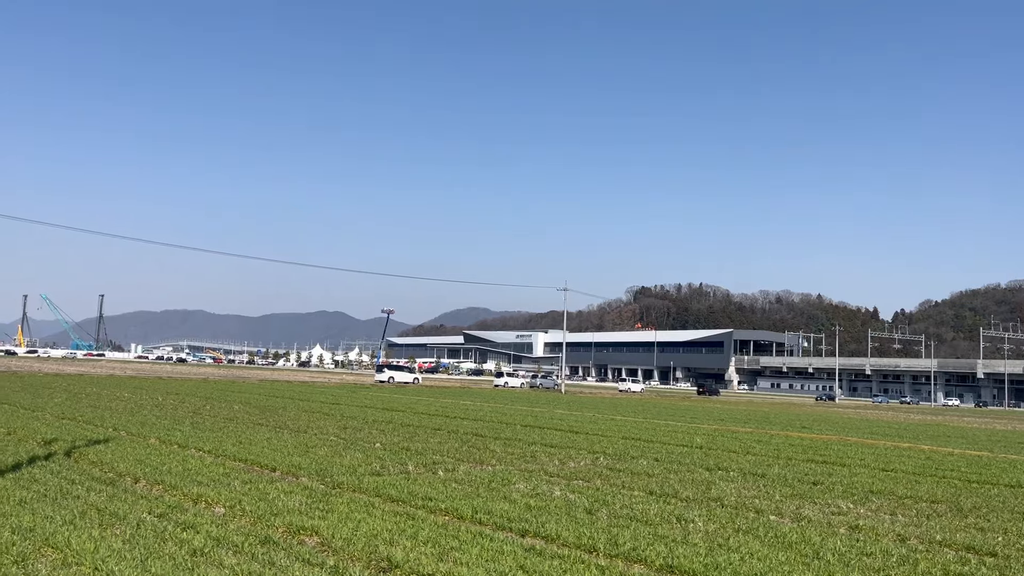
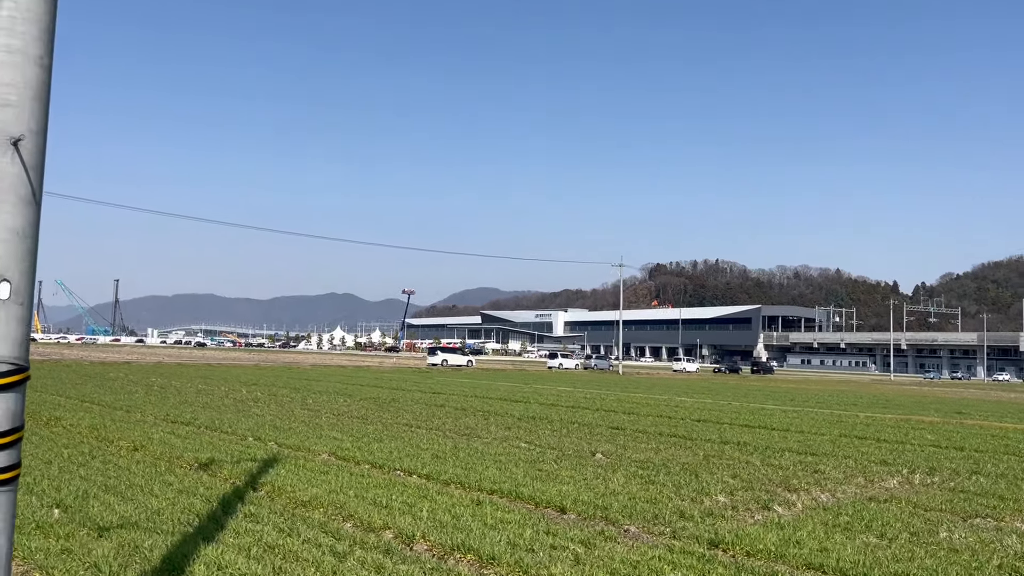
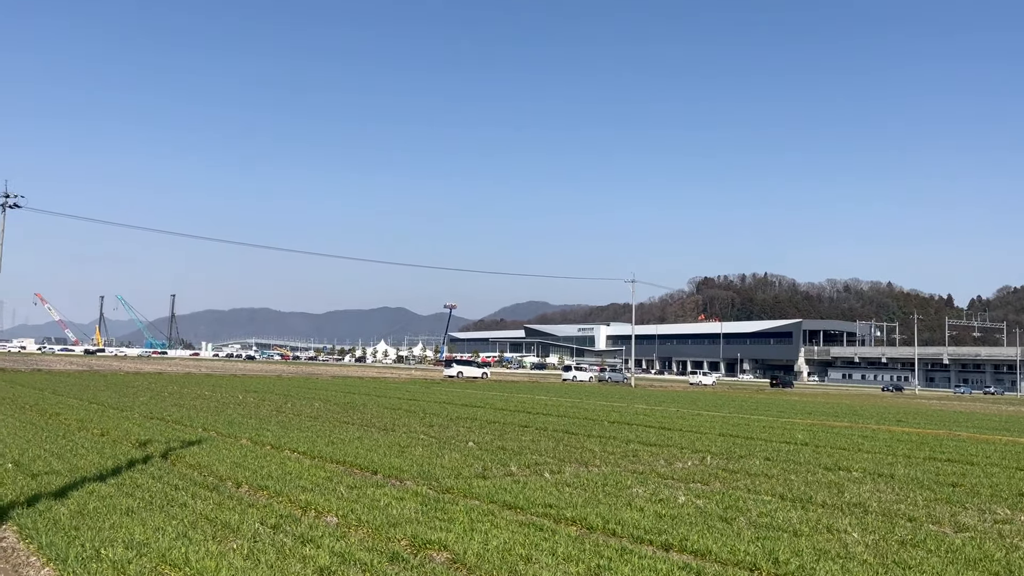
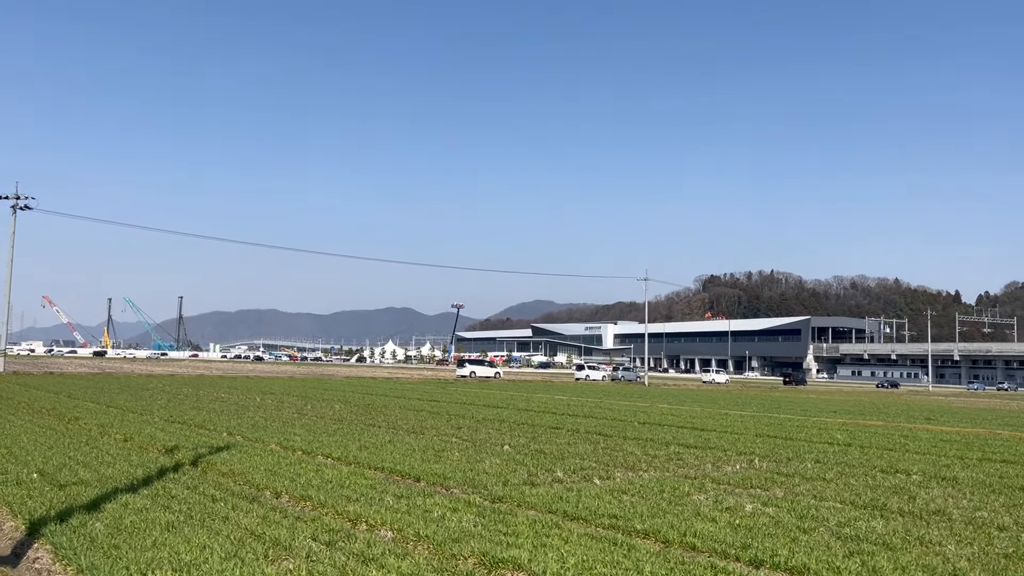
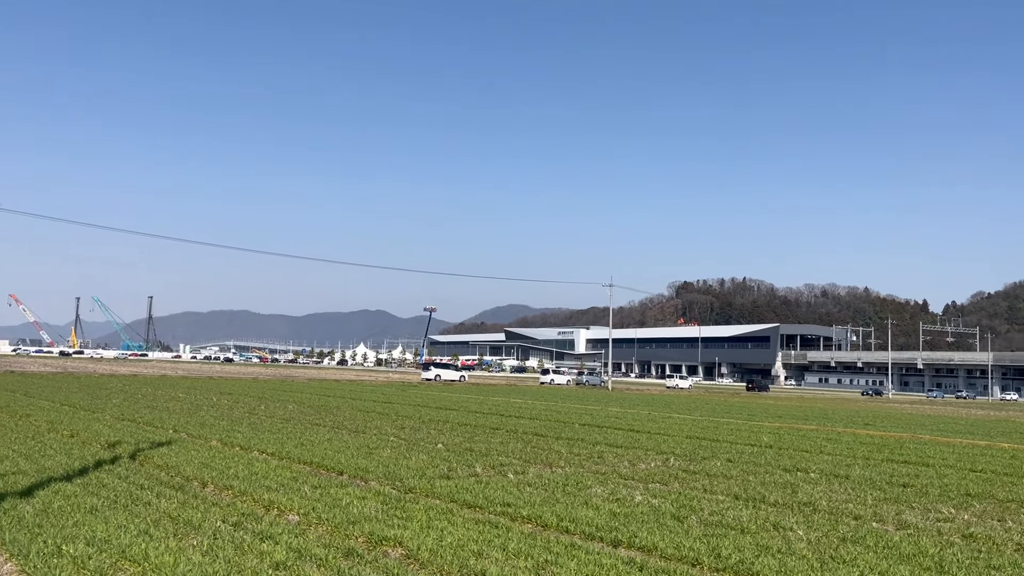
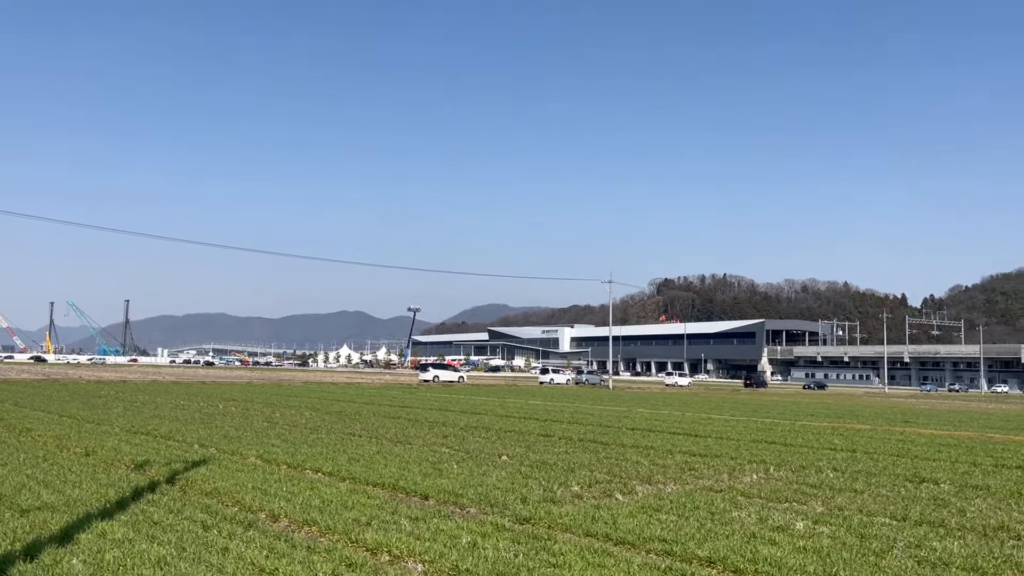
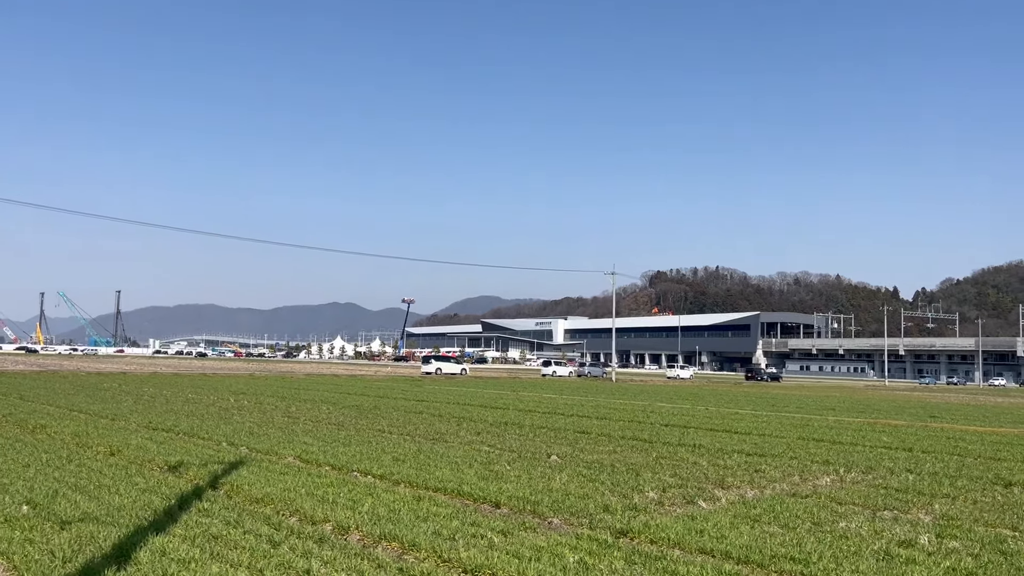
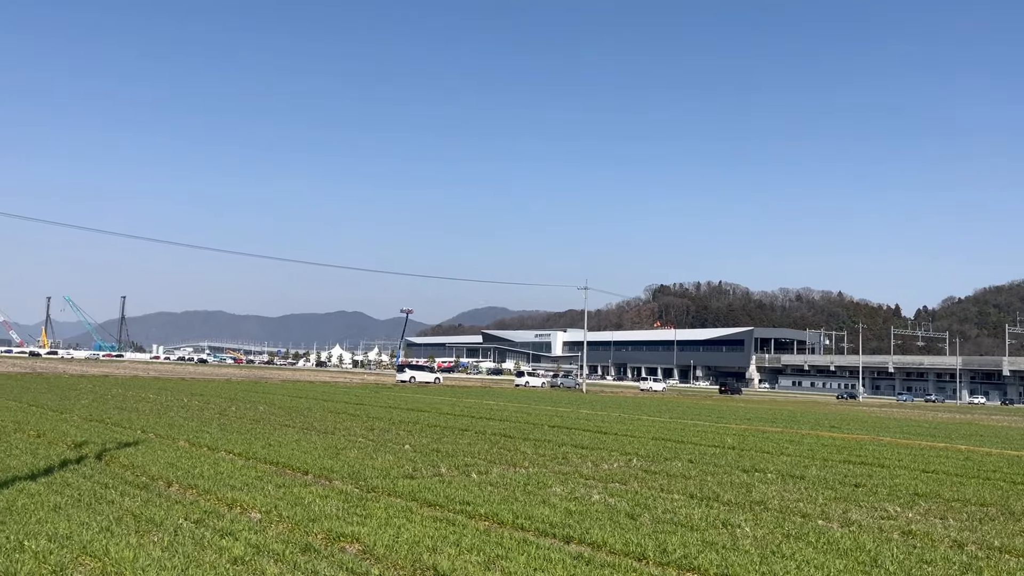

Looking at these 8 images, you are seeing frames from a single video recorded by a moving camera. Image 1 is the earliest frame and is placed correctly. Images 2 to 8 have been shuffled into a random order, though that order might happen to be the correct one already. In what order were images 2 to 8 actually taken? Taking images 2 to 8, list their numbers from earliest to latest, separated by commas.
8, 5, 3, 4, 6, 7, 2
